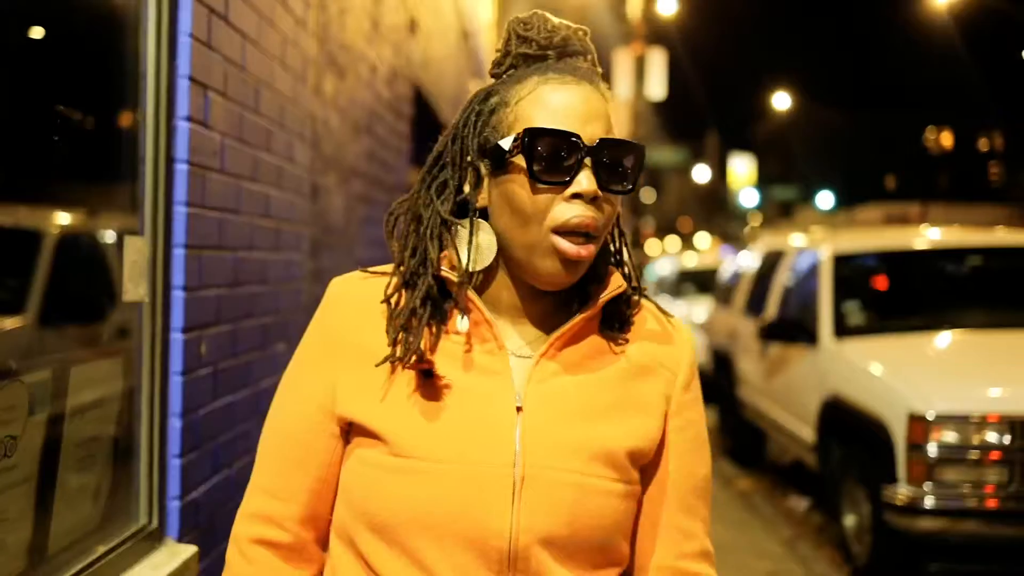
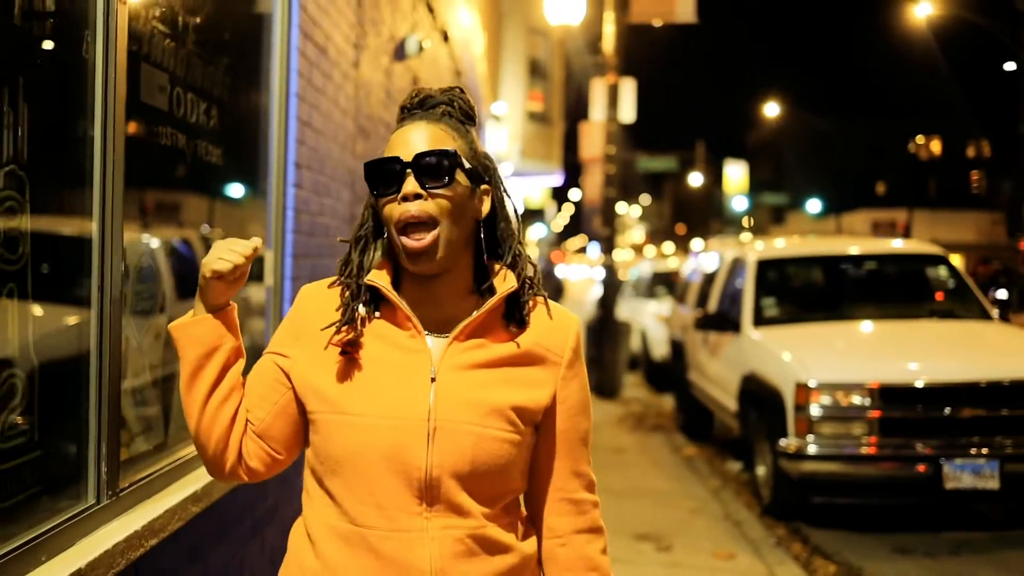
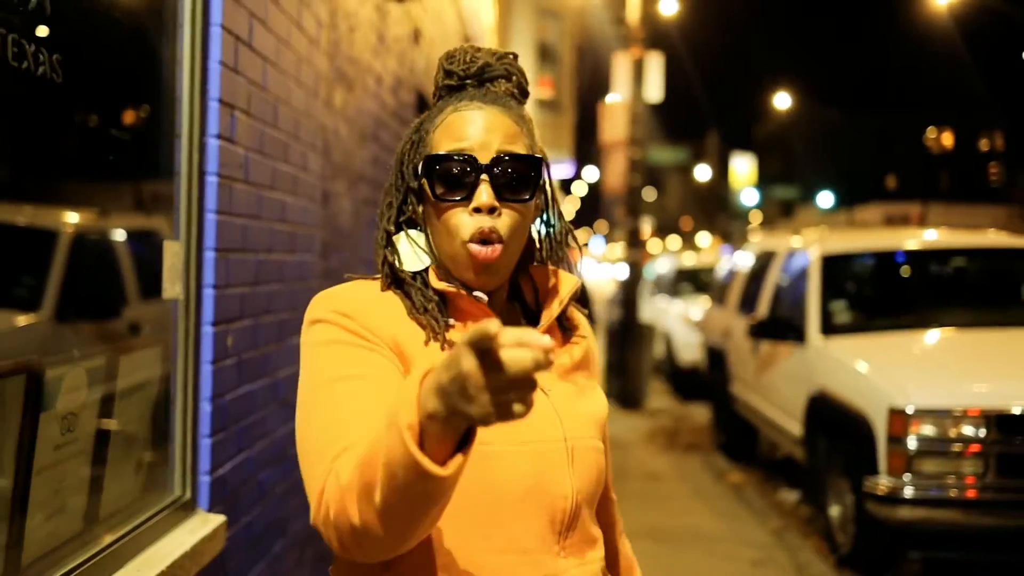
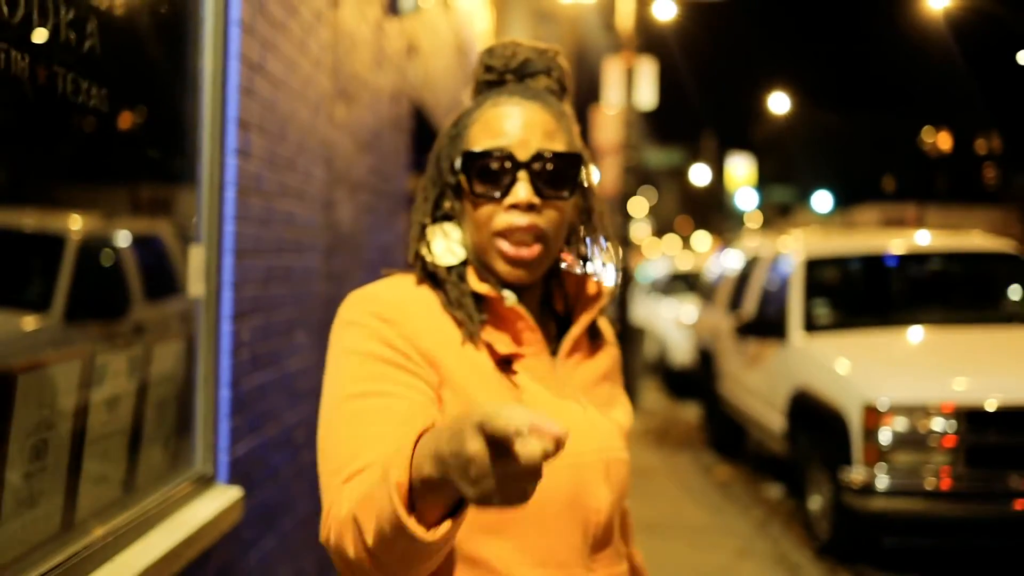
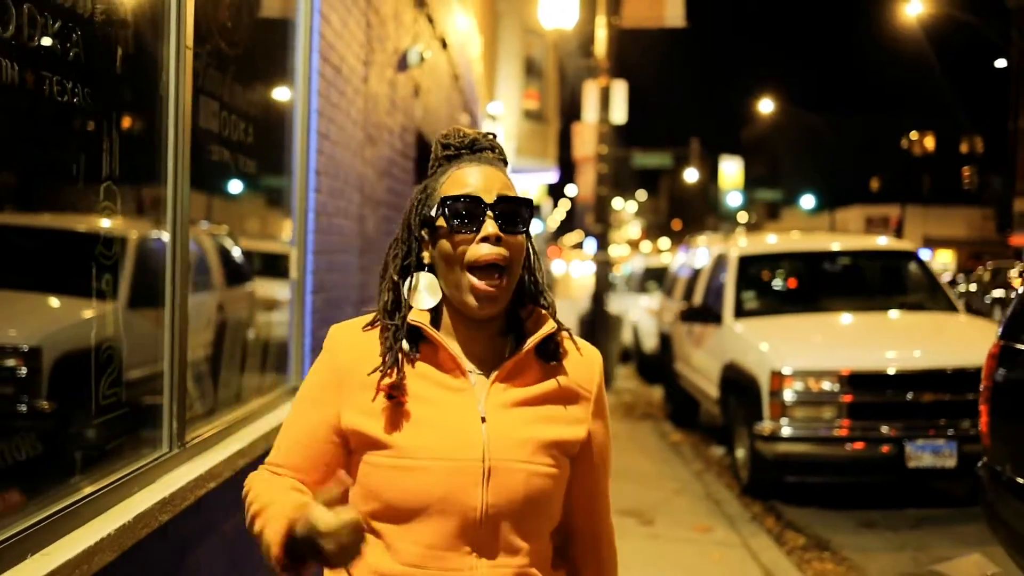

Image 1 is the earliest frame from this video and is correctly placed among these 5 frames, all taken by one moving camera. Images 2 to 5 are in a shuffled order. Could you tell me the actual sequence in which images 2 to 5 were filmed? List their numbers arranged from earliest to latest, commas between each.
3, 4, 2, 5
